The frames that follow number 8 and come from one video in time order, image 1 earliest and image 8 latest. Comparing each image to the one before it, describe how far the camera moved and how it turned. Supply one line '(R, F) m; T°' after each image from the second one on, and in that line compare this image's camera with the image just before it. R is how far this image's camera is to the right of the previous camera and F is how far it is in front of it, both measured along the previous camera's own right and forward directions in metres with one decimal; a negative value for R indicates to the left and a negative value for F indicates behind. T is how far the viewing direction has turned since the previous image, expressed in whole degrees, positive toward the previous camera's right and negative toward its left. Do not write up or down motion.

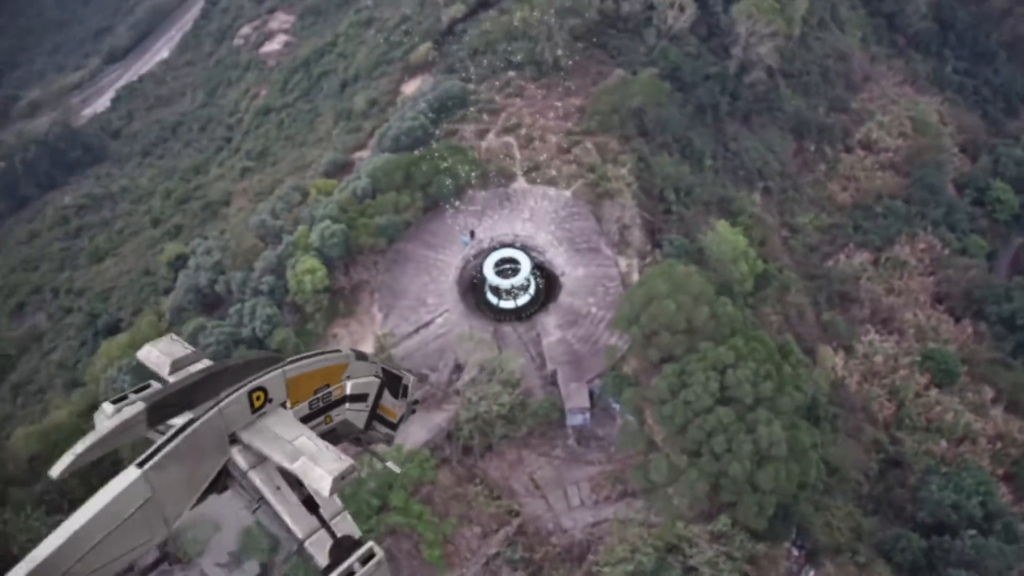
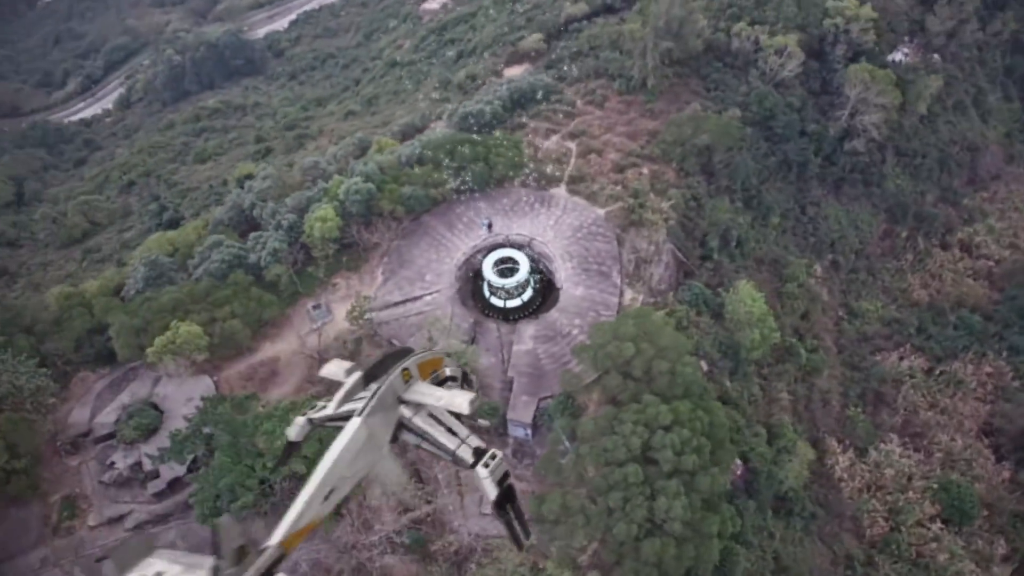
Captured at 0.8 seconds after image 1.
(+5.0, +0.3) m; -10°
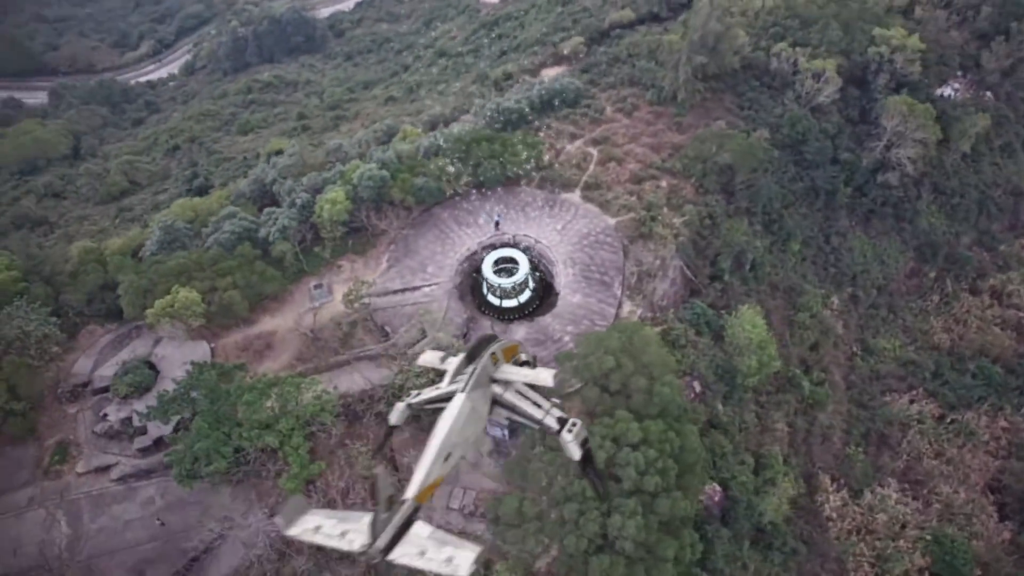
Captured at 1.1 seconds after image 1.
(+1.9, 0.0) m; -4°
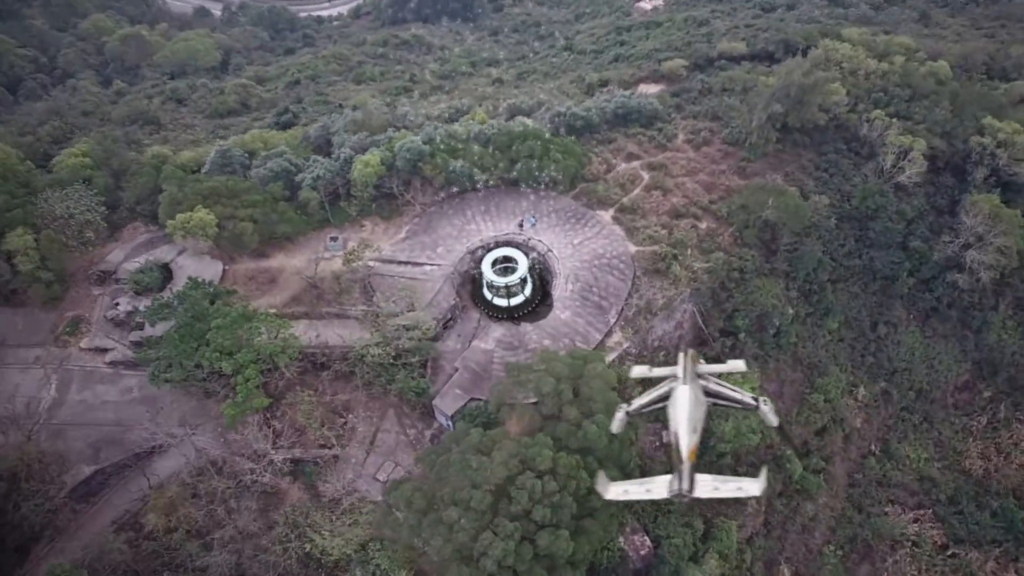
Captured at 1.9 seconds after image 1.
(+5.0, +0.4) m; -10°
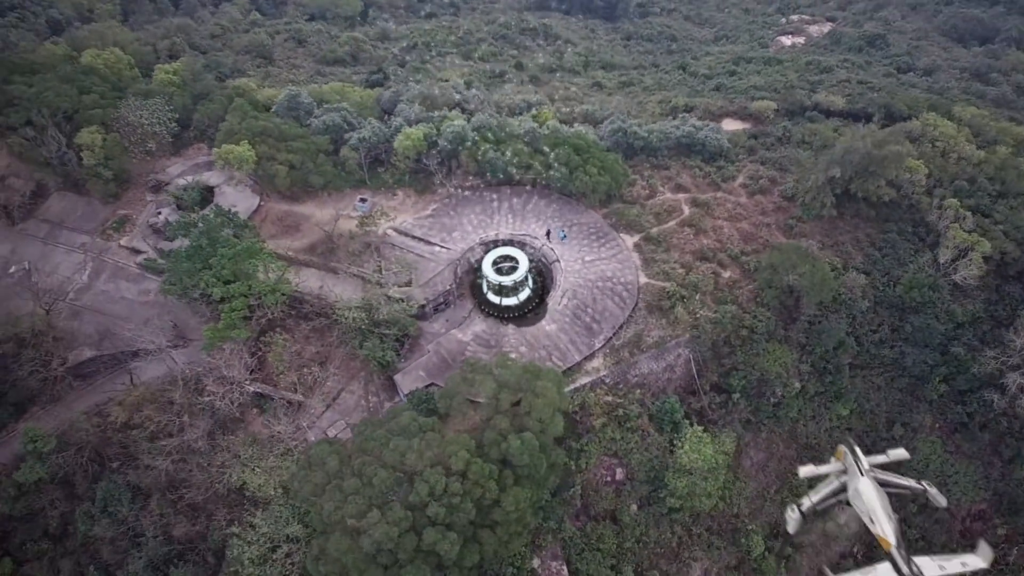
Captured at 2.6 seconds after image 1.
(+4.5, +0.3) m; -9°
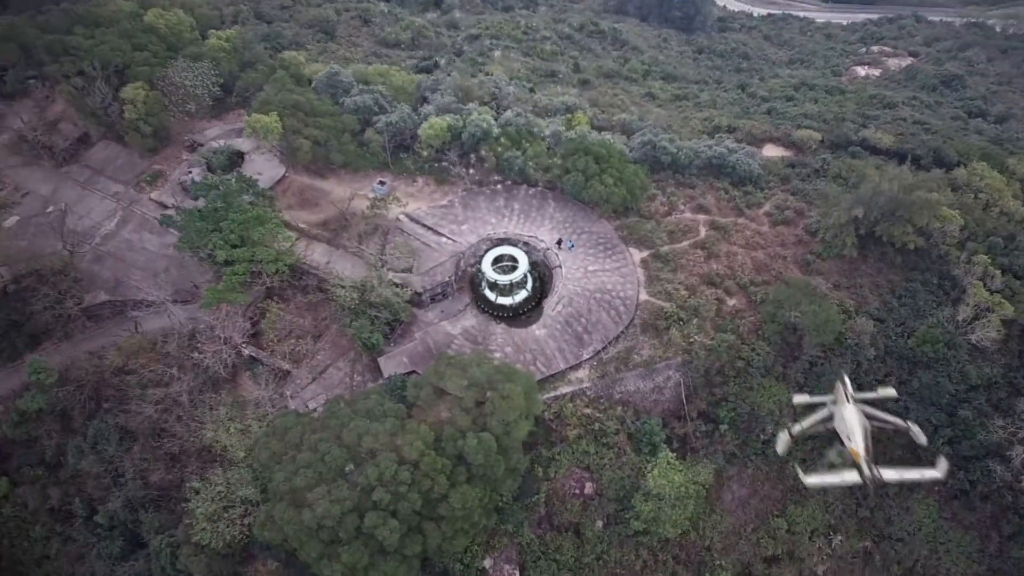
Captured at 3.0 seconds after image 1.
(+2.6, +0.1) m; -5°
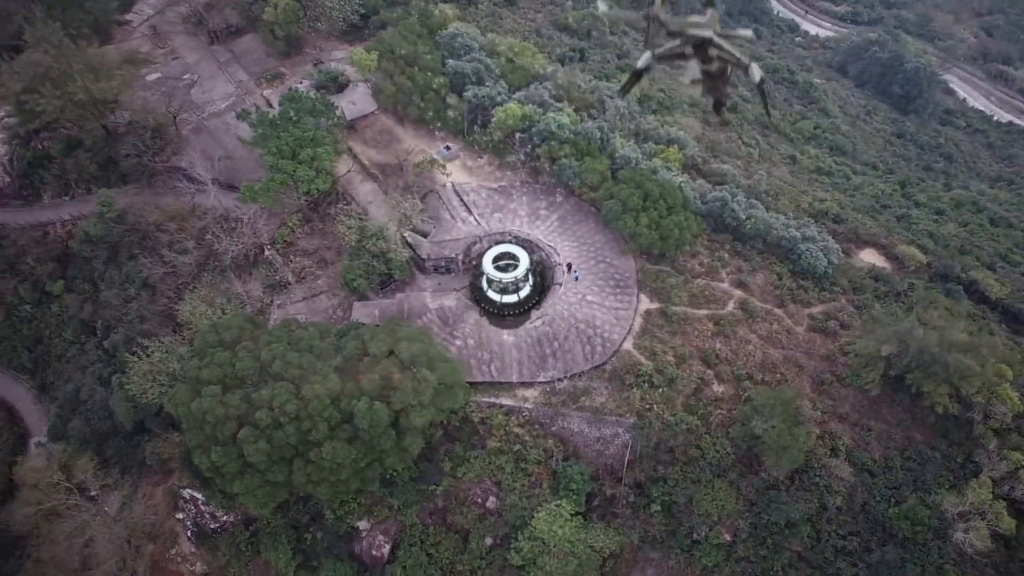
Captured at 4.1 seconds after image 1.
(+6.9, +1.1) m; -14°
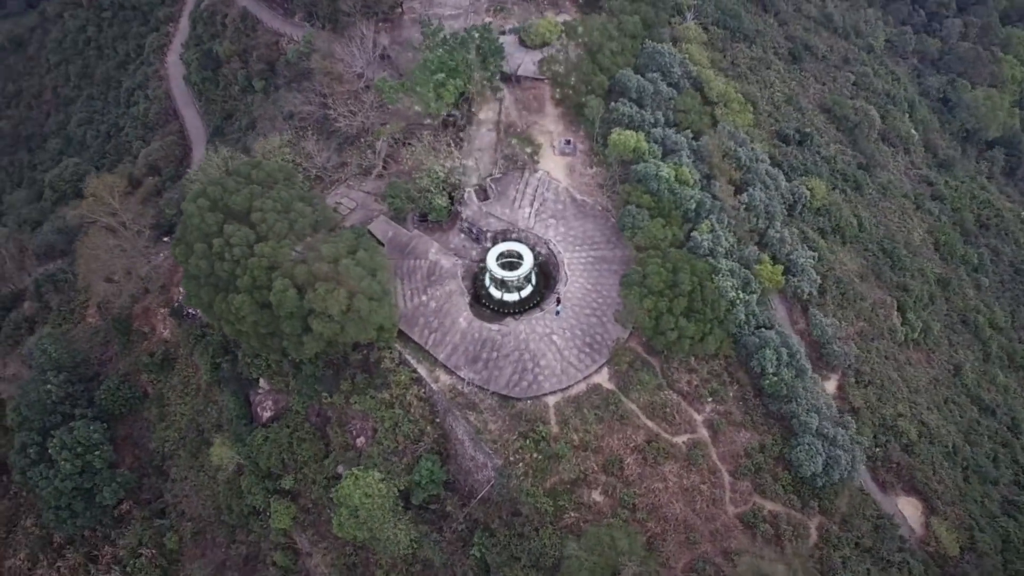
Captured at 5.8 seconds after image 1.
(+10.1, +2.4) m; -21°
